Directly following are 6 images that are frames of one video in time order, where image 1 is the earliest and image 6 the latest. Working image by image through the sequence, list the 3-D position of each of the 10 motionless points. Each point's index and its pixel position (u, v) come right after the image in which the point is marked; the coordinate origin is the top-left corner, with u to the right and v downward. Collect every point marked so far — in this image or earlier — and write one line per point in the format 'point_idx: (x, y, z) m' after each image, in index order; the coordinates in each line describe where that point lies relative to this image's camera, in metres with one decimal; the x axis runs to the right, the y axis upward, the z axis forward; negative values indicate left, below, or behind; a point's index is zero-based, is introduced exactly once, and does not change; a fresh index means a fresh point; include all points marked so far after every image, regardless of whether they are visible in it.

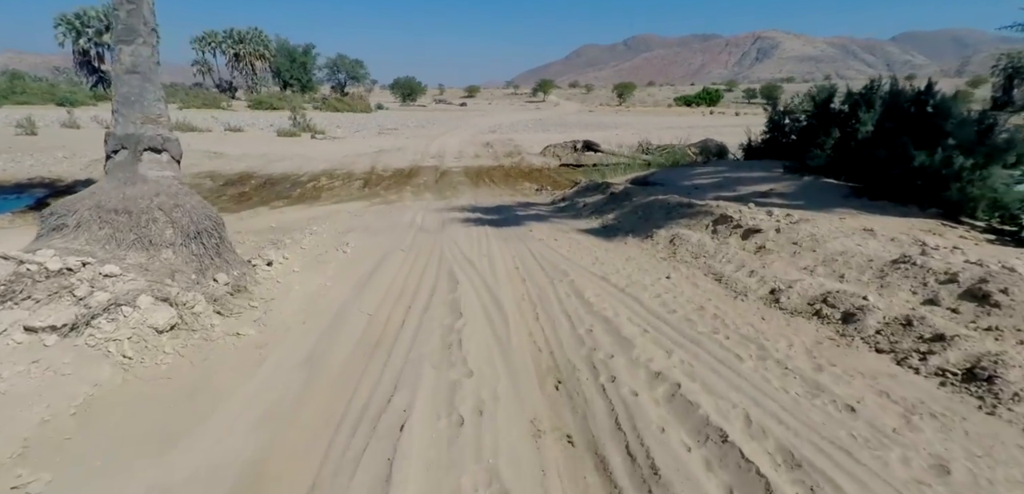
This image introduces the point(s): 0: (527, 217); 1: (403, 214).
0: (+0.3, +0.6, +11.7) m
1: (-2.2, +0.7, +12.6) m
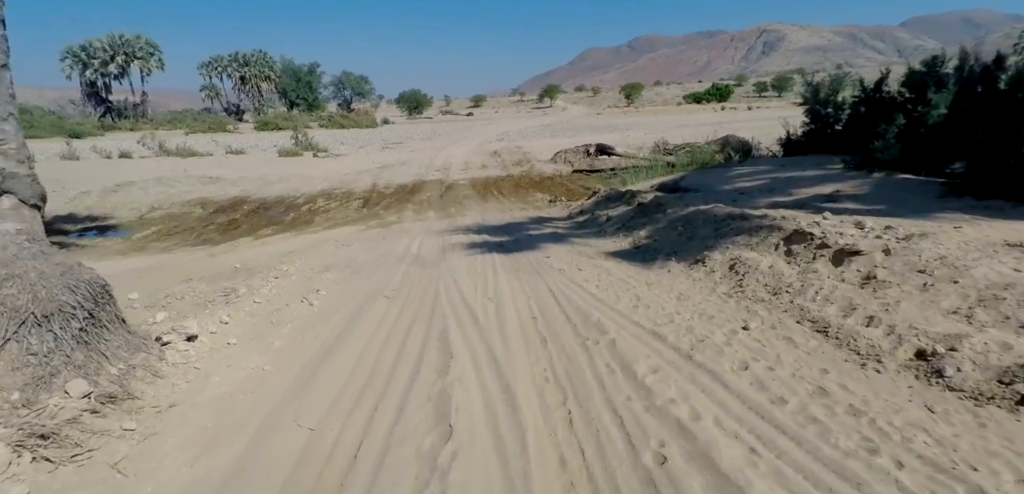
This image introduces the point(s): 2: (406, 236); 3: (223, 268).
0: (+0.5, +0.2, +10.0) m
1: (-2.0, +0.1, +10.9) m
2: (-2.0, +0.2, +11.7) m
3: (-3.9, -0.3, +8.3) m
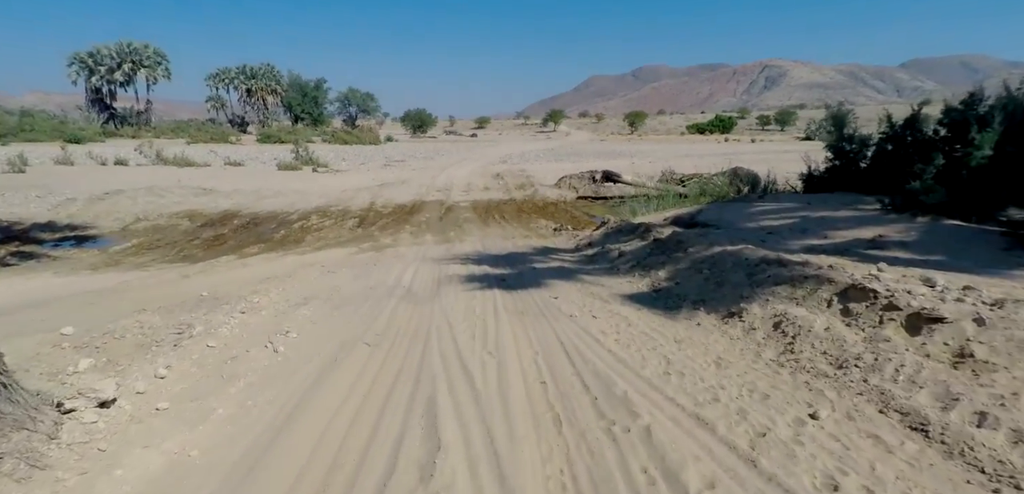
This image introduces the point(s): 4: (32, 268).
0: (+0.5, -0.4, +9.0) m
1: (-2.0, -0.3, +10.0) m
2: (-2.0, -0.3, +10.8) m
3: (-3.9, -0.6, +7.3) m
4: (-10.0, -0.5, +12.8) m
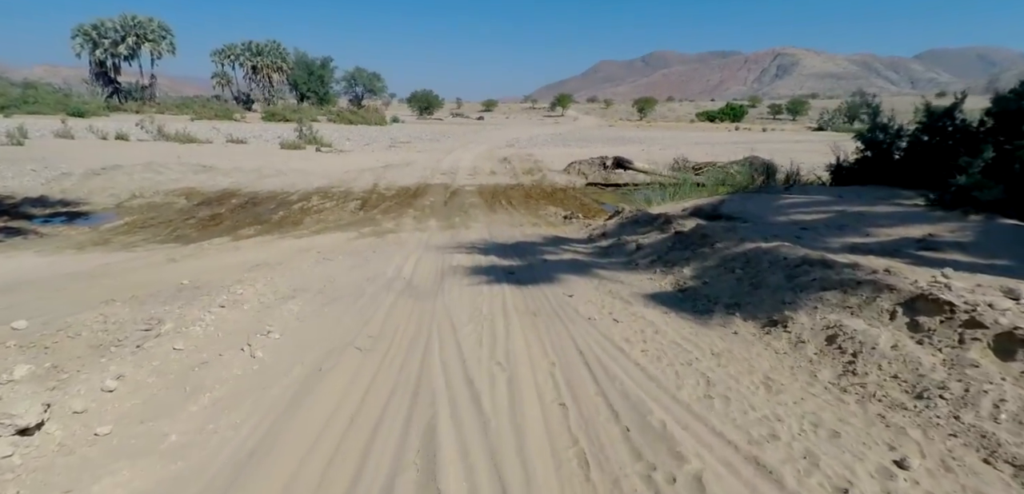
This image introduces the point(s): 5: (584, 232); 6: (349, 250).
0: (+0.7, -0.2, +8.4) m
1: (-1.8, -0.1, +9.3) m
2: (-1.8, -0.1, +10.1) m
3: (-3.7, -0.4, +6.7) m
4: (-9.9, 0.0, +12.2) m
5: (+1.4, +0.3, +11.8) m
6: (-2.7, -0.1, +10.0) m
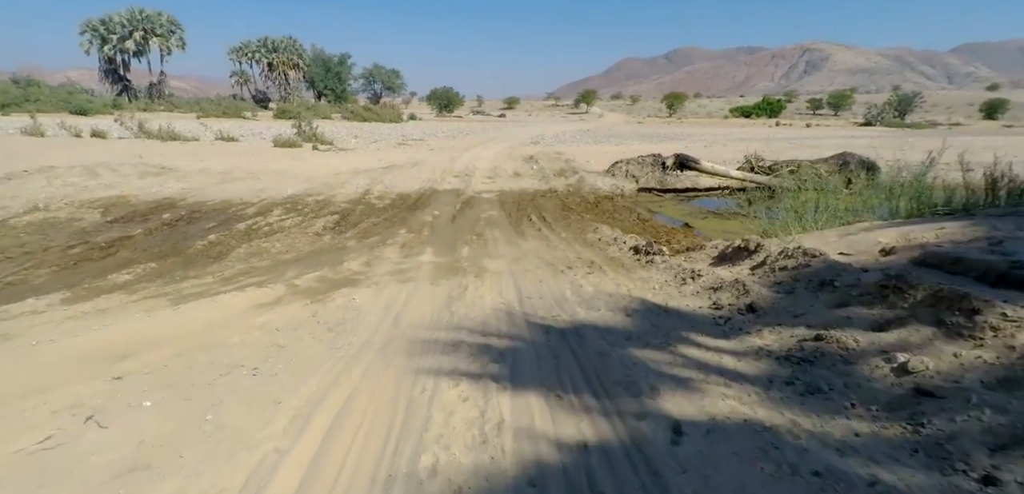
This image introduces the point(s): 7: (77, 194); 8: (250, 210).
0: (+1.1, -1.0, +2.8) m
1: (-1.4, -0.9, +3.8) m
2: (-1.4, -0.8, +4.7) m
3: (-3.4, -1.1, +1.3) m
4: (-9.3, -0.7, +7.0) m
5: (+1.9, -0.5, +6.3) m
6: (-2.2, -0.8, +4.6) m
7: (-11.7, +1.4, +16.4) m
8: (-6.5, +1.0, +15.3) m
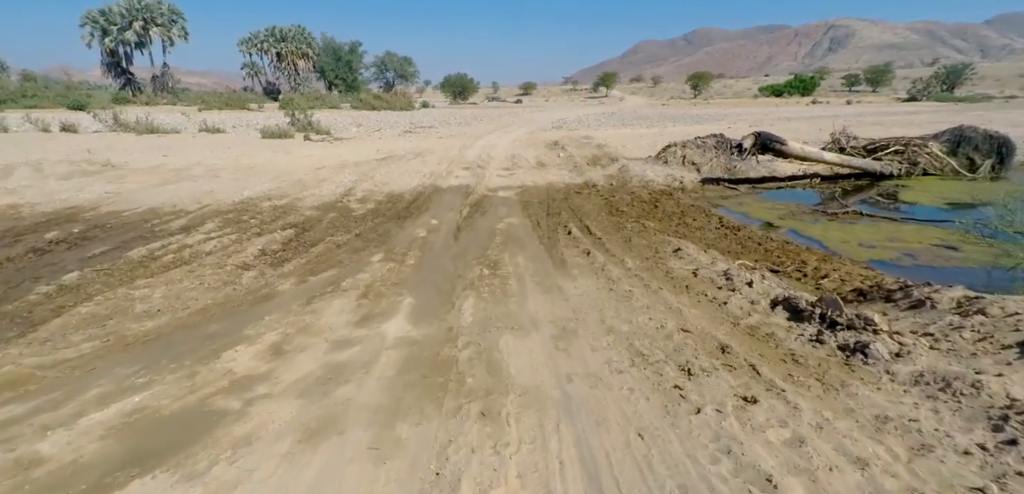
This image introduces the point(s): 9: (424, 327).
0: (+1.2, -1.6, -1.7) m
1: (-1.2, -1.5, -0.6) m
2: (-1.2, -1.4, +0.2) m
3: (-3.3, -1.9, -3.1) m
4: (-9.1, -1.4, +2.8) m
5: (+2.2, -1.0, +1.7) m
6: (-2.0, -1.4, +0.1) m
7: (-11.1, +0.9, +12.2) m
8: (-6.0, +0.5, +10.9) m
9: (-0.7, -0.6, +5.2) m
